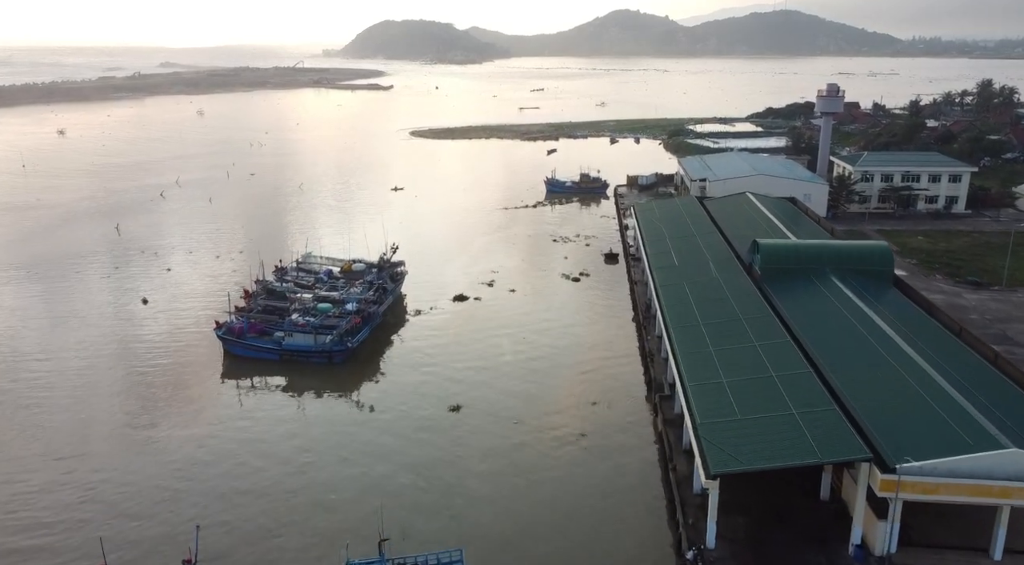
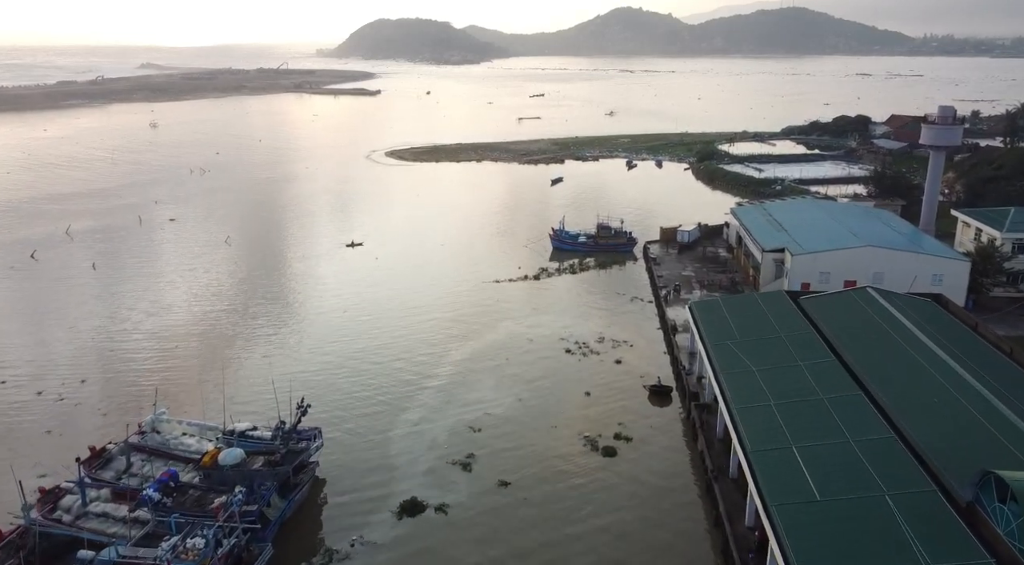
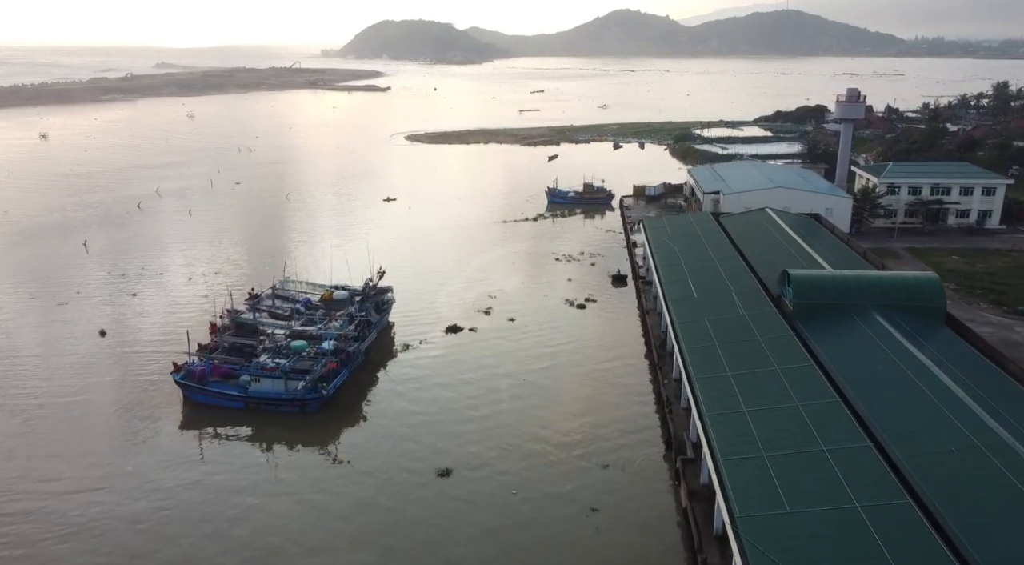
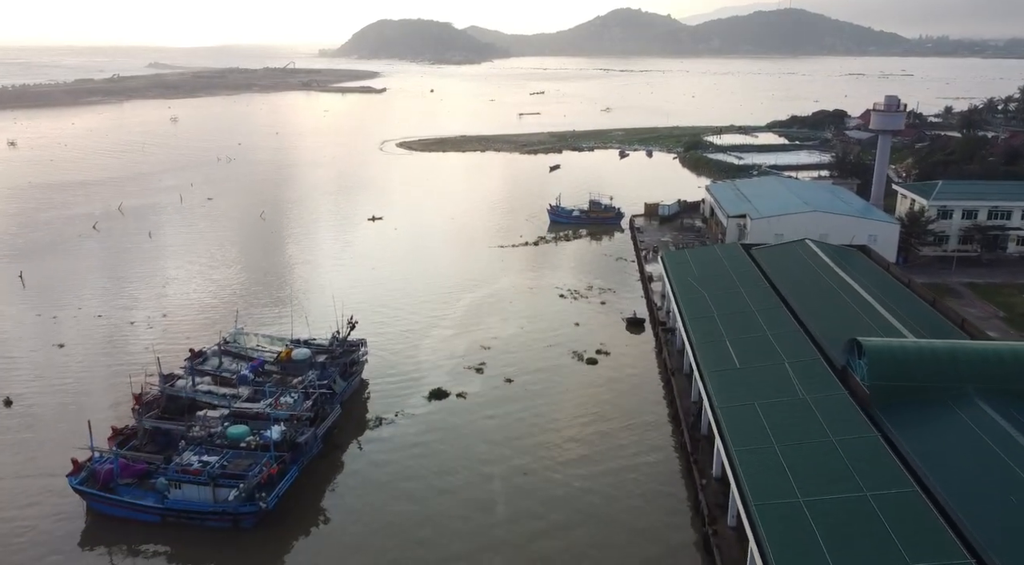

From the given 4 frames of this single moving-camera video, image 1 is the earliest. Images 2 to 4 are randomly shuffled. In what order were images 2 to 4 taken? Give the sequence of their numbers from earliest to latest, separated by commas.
3, 4, 2
